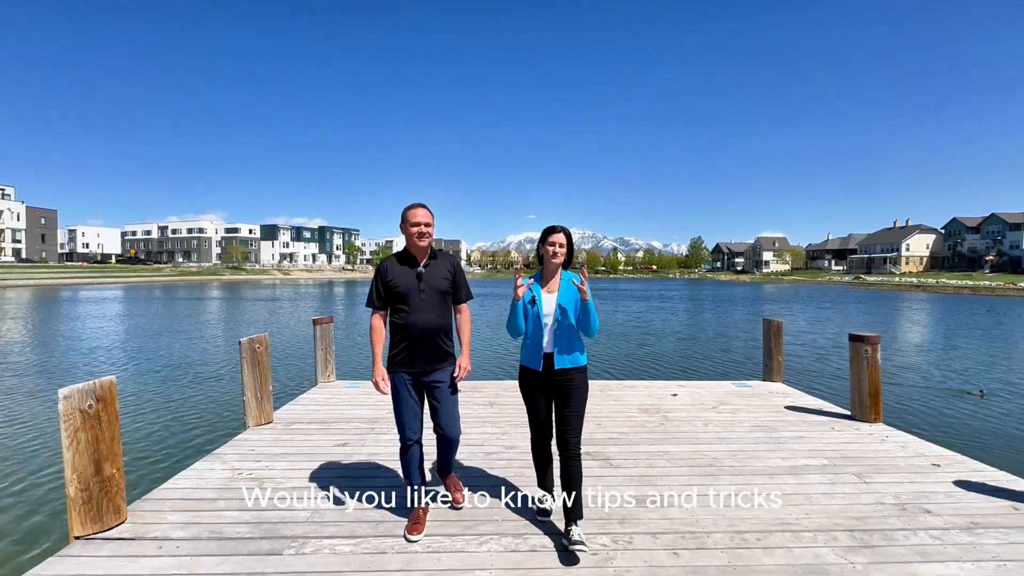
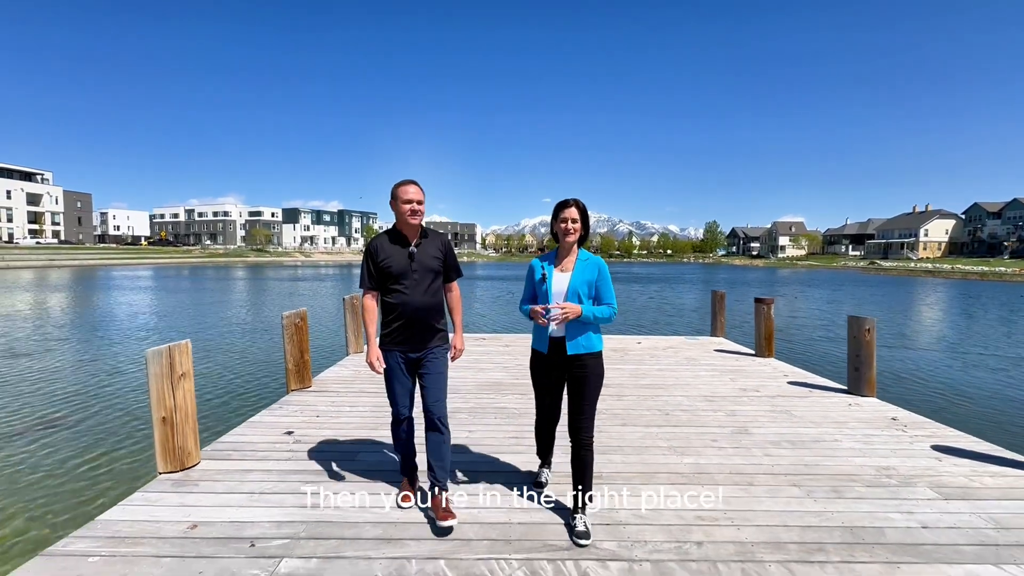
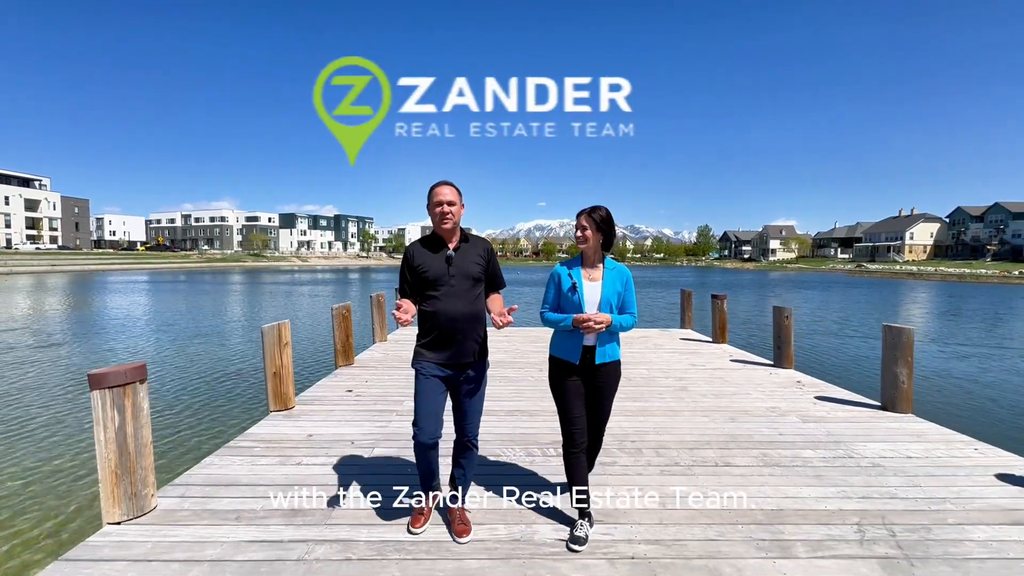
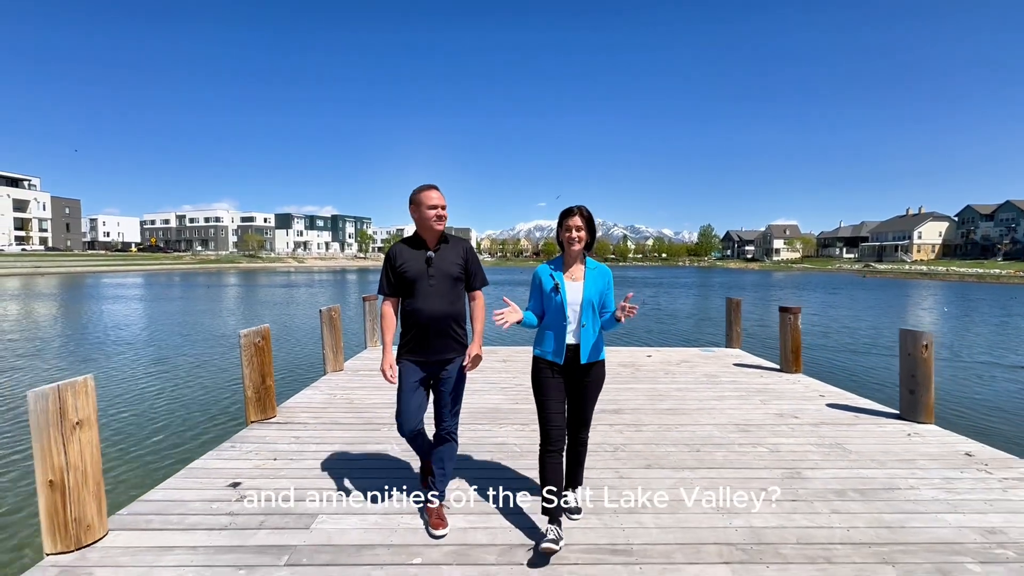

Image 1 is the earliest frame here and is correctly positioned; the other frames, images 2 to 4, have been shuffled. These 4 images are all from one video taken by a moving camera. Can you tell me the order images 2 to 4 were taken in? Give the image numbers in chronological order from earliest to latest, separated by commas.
4, 2, 3
